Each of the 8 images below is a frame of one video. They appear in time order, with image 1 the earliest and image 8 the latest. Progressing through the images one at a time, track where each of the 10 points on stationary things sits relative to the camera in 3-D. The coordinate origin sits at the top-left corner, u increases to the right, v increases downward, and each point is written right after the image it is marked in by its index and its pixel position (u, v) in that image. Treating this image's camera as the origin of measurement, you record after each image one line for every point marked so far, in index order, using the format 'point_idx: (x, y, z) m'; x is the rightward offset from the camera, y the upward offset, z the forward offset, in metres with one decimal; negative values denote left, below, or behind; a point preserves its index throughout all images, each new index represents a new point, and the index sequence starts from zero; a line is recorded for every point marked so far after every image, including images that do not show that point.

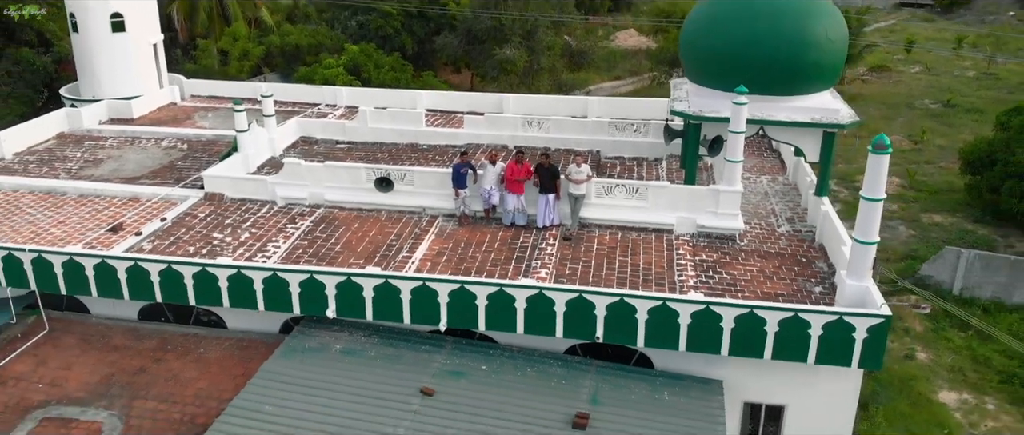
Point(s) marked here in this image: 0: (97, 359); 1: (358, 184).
0: (-4.0, -1.4, +8.0) m
1: (-1.8, +0.4, +9.8) m
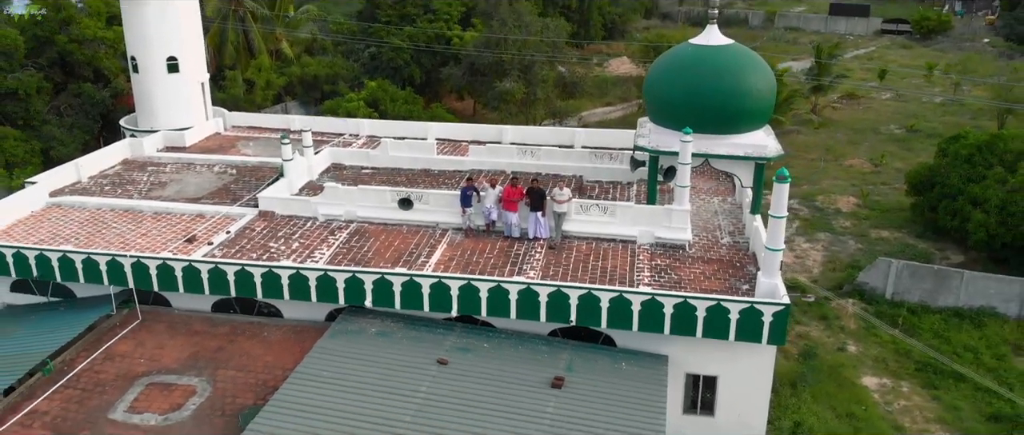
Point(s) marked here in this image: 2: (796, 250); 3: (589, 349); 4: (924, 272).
0: (-4.1, -1.5, +10.2) m
1: (-1.9, +0.2, +12.0) m
2: (+6.1, -0.7, +17.5) m
3: (+0.9, -1.5, +9.6) m
4: (+7.5, -1.0, +15.0) m
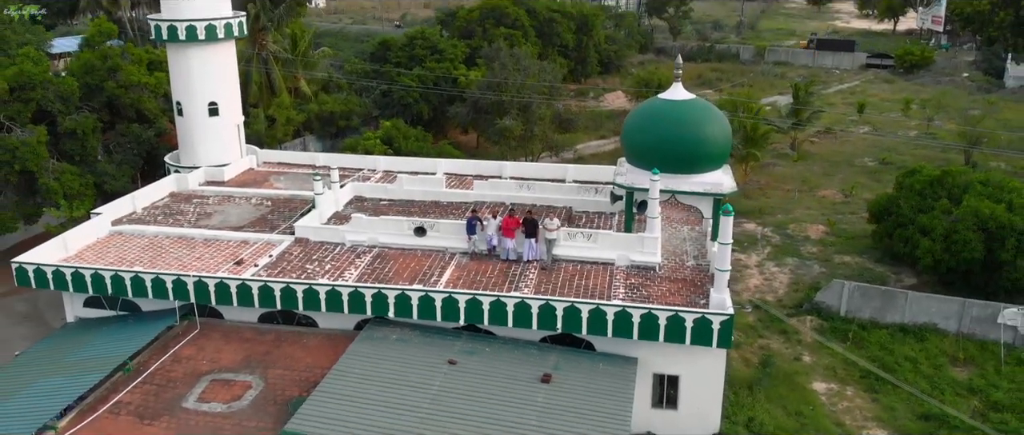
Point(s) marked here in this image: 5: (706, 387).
0: (-4.1, -1.9, +12.3) m
1: (-1.9, -0.2, +14.1) m
2: (+6.1, -1.4, +19.5) m
3: (+0.9, -1.9, +11.6) m
4: (+7.5, -1.6, +17.0) m
5: (+2.8, -2.4, +11.6) m
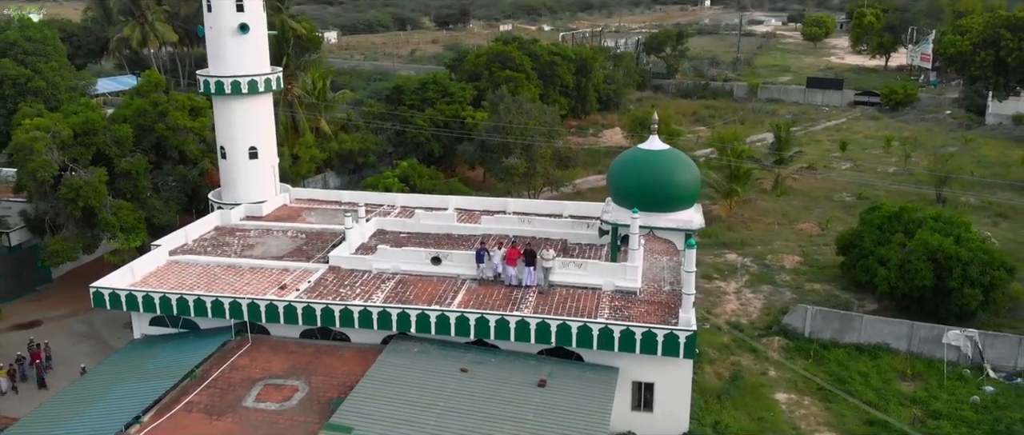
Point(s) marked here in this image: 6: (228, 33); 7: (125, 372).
0: (-4.1, -2.5, +14.6) m
1: (-1.8, -0.8, +16.5) m
2: (+6.1, -2.2, +21.8) m
3: (+0.9, -2.5, +13.9) m
4: (+7.6, -2.3, +19.3) m
5: (+2.8, -3.0, +13.9) m
6: (-6.8, +4.5, +19.9) m
7: (-6.9, -2.8, +14.5) m
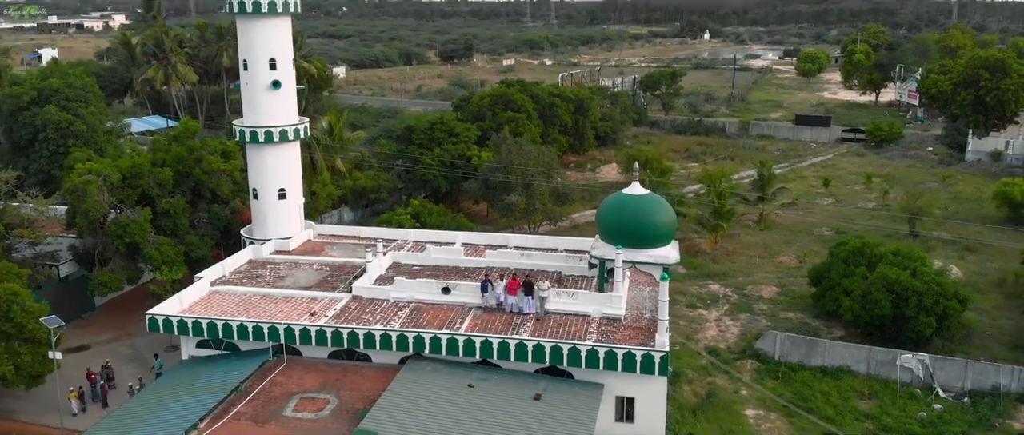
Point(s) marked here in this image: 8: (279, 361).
0: (-4.1, -3.2, +16.9) m
1: (-1.8, -1.7, +18.8) m
2: (+6.2, -3.2, +24.1) m
3: (+0.9, -3.2, +16.2) m
4: (+7.6, -3.3, +21.6) m
5: (+2.8, -3.7, +16.2) m
6: (-6.8, +3.5, +22.4) m
7: (-6.9, -3.5, +16.8) m
8: (-5.0, -3.1, +17.7) m
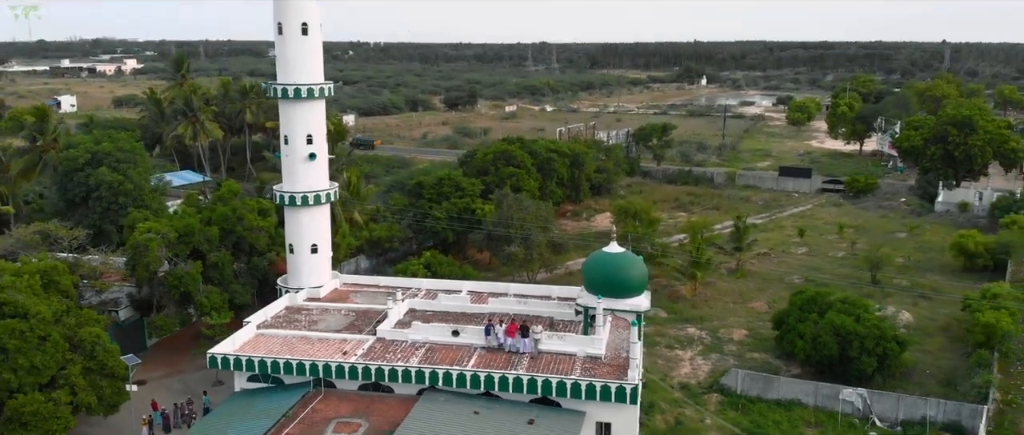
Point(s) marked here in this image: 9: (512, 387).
0: (-4.1, -4.7, +20.5) m
1: (-1.9, -3.2, +22.5) m
2: (+6.1, -5.0, +27.6) m
3: (+0.9, -4.6, +19.8) m
4: (+7.5, -4.9, +25.1) m
5: (+2.8, -5.1, +19.7) m
6: (-6.8, +1.9, +26.3) m
7: (-6.9, -4.9, +20.4) m
8: (-5.1, -4.5, +21.3) m
9: (0.0, -4.1, +19.9) m
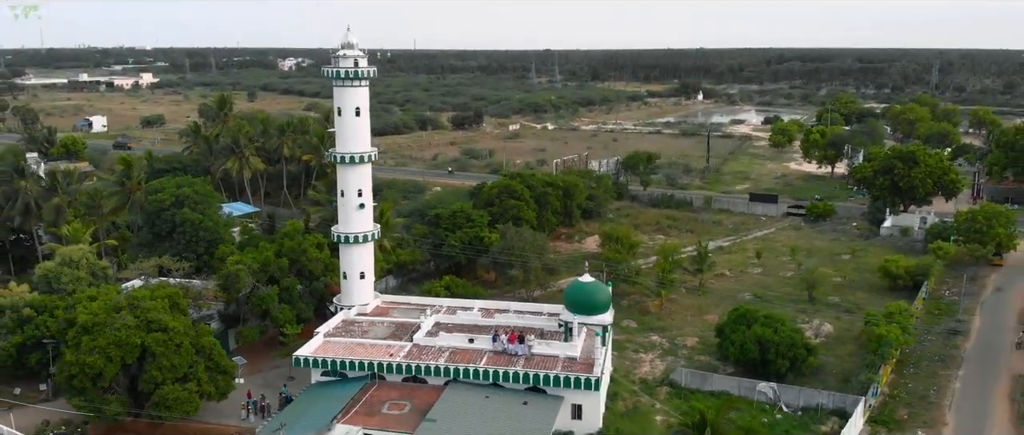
0: (-4.1, -6.1, +28.9) m
1: (-1.9, -4.7, +30.9) m
2: (+6.2, -6.5, +36.0) m
3: (+0.9, -6.1, +28.1) m
4: (+7.6, -6.4, +33.4) m
5: (+2.8, -6.6, +28.1) m
6: (-6.8, +0.4, +34.8) m
7: (-6.9, -6.4, +28.8) m
8: (-5.1, -6.0, +29.6) m
9: (0.0, -5.6, +28.3) m
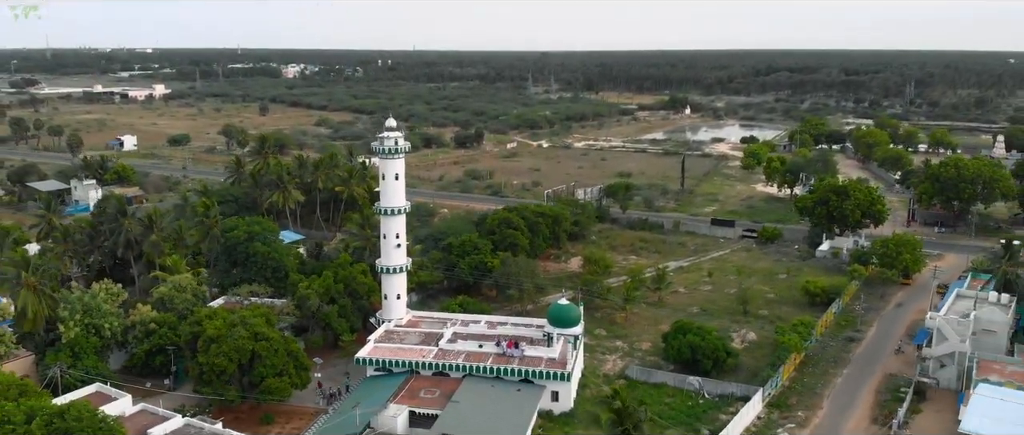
0: (-4.2, -8.3, +41.3) m
1: (-2.0, -6.8, +43.3) m
2: (+6.0, -8.7, +48.4) m
3: (+0.7, -8.3, +40.5) m
4: (+7.4, -8.6, +45.9) m
5: (+2.6, -8.8, +40.5) m
6: (-6.9, -1.8, +47.2) m
7: (-7.1, -8.5, +41.2) m
8: (-5.2, -8.2, +42.0) m
9: (-0.1, -7.8, +40.7) m
